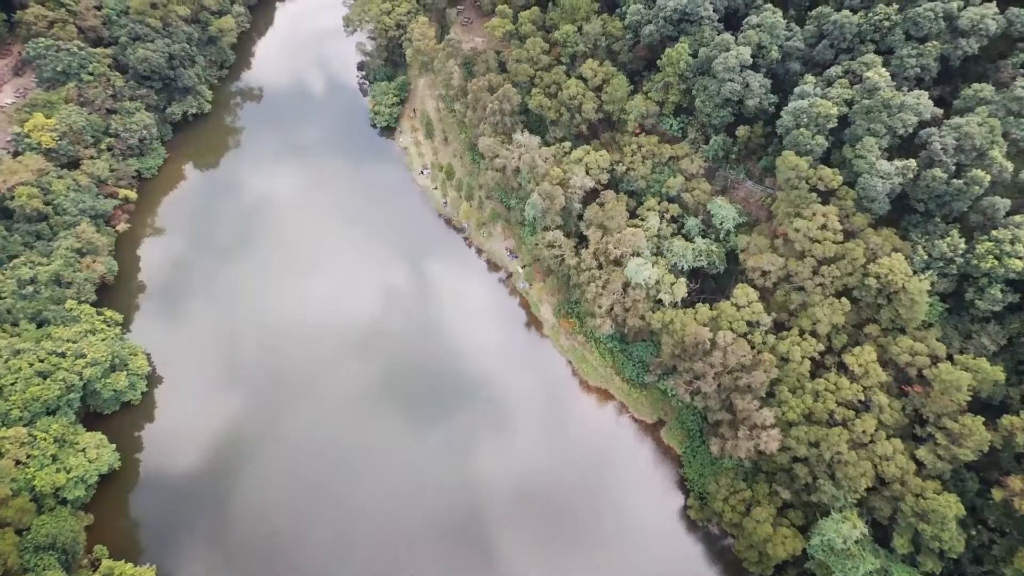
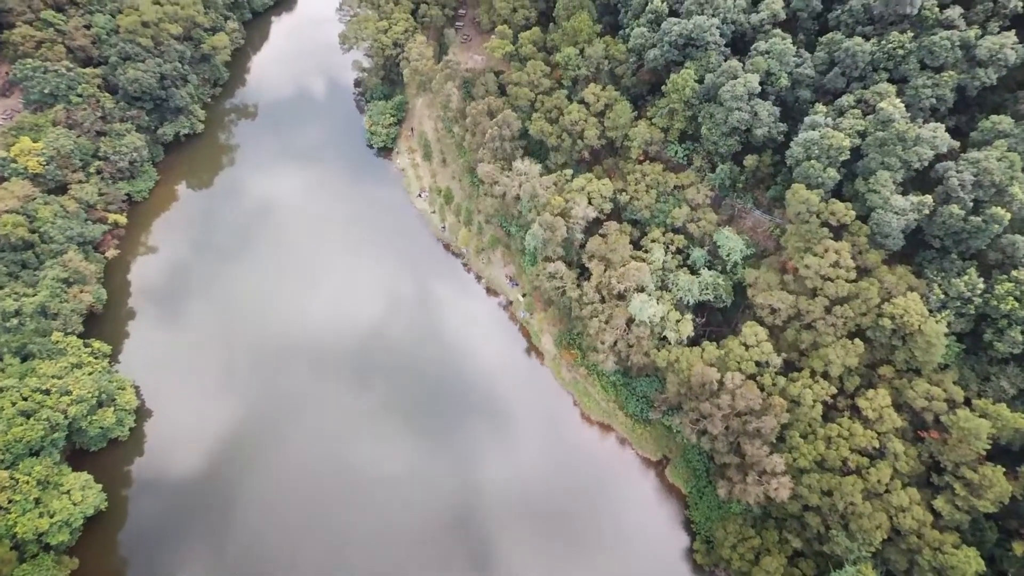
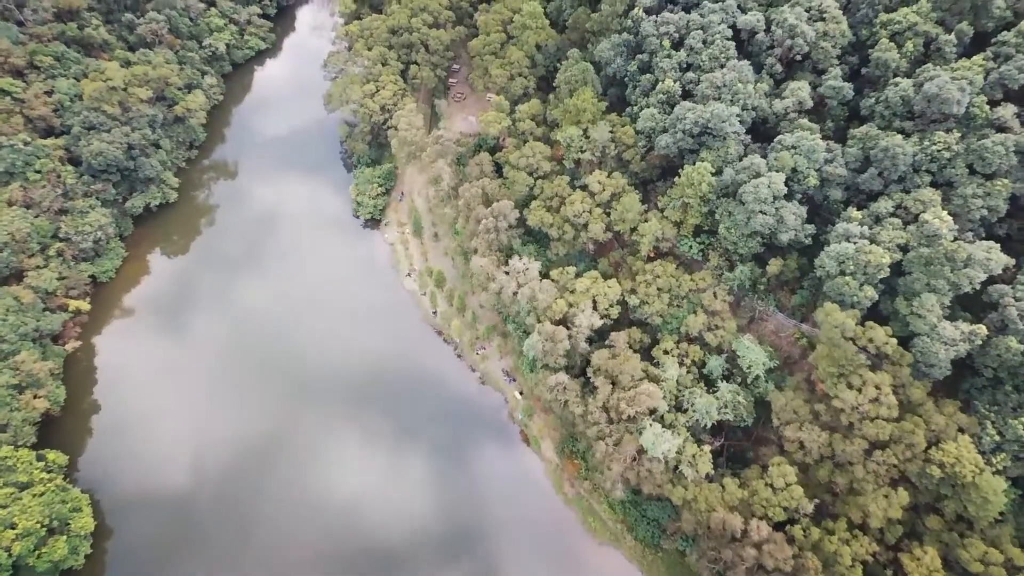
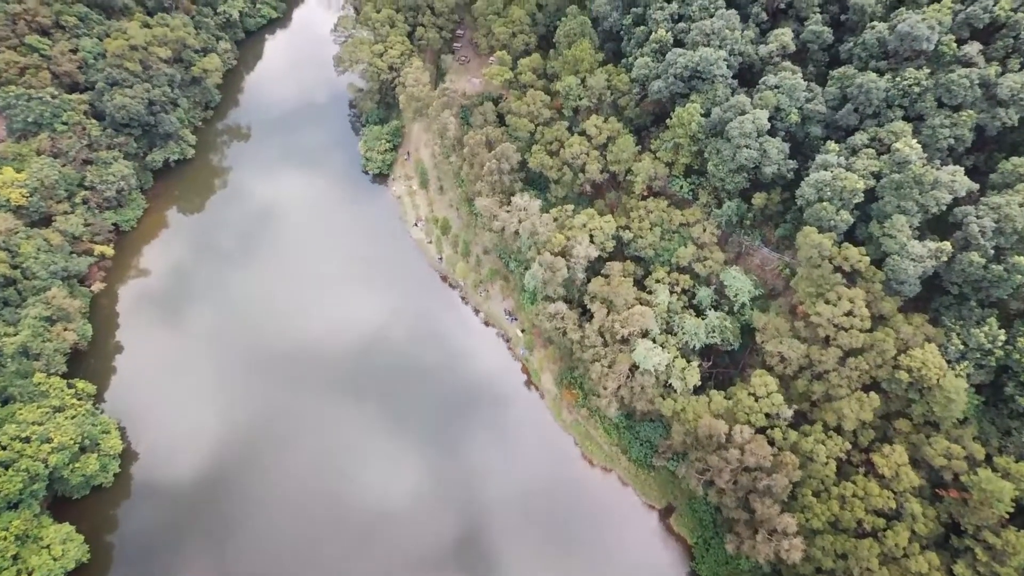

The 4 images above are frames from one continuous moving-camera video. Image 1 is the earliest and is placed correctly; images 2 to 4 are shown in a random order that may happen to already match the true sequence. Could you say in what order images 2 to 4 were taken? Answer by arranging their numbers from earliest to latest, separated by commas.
2, 4, 3
